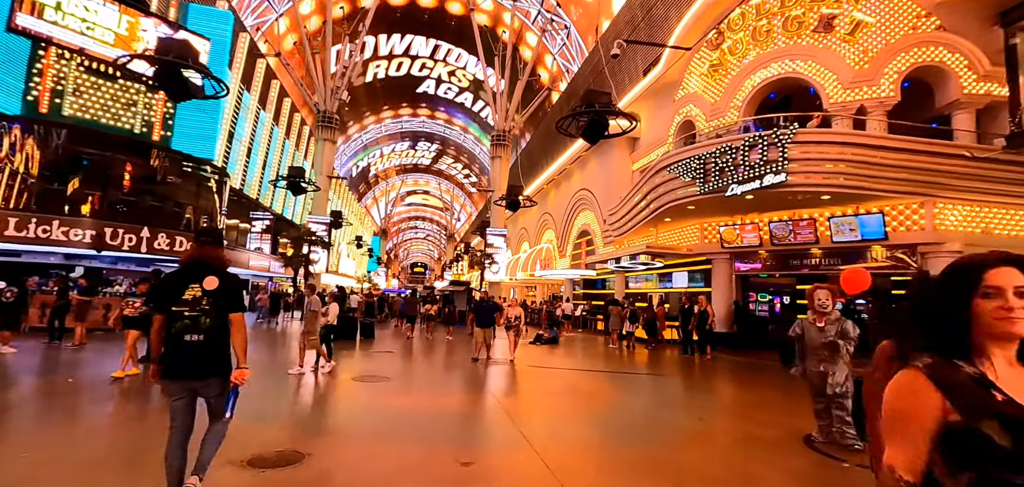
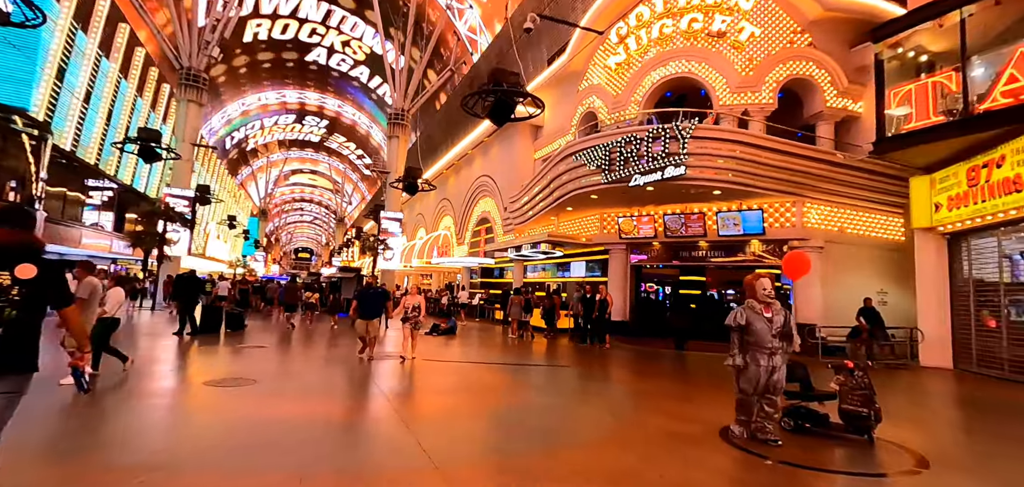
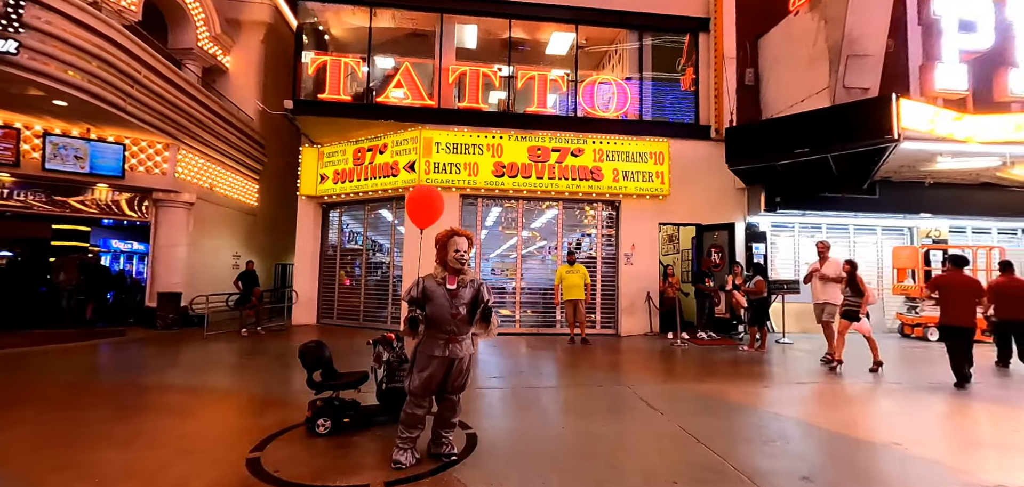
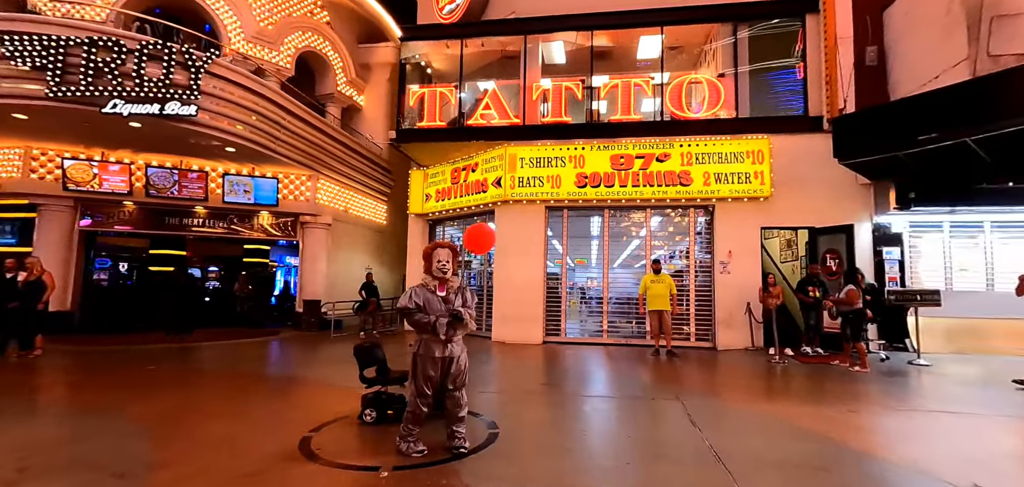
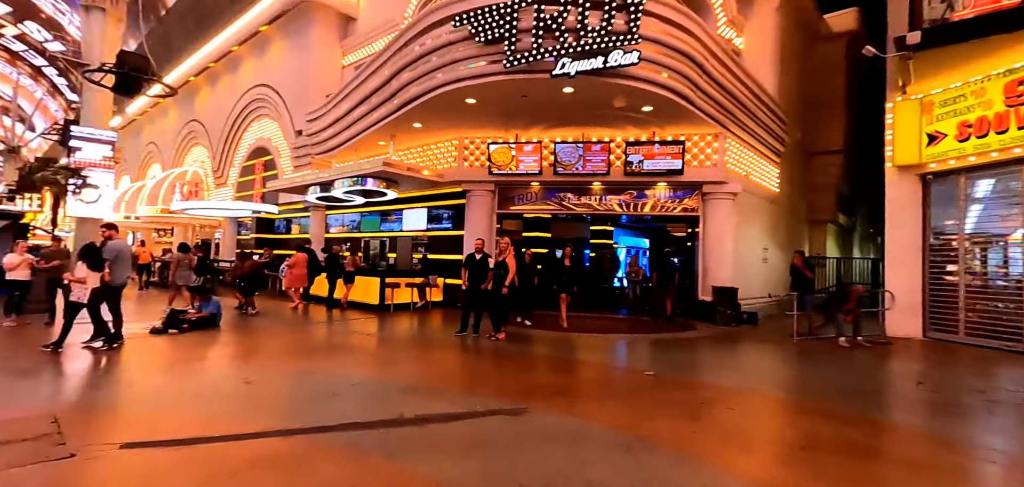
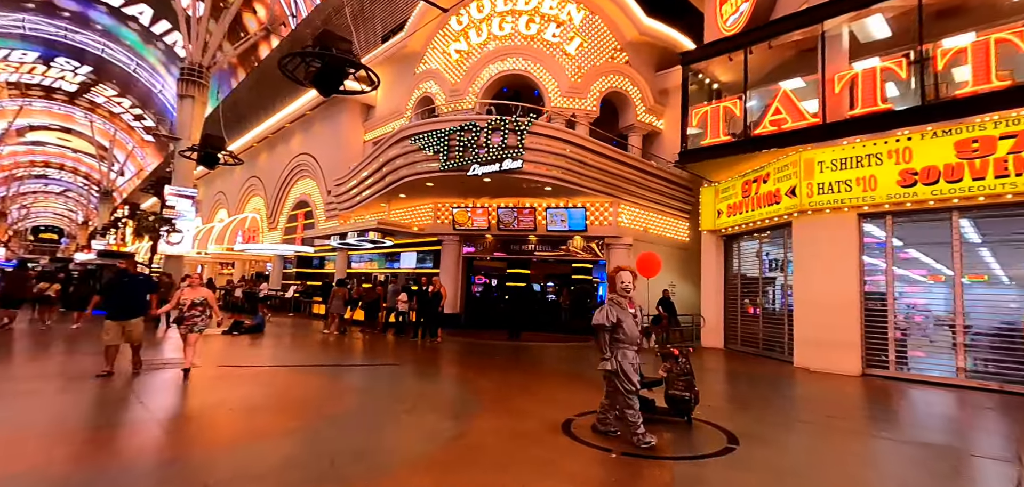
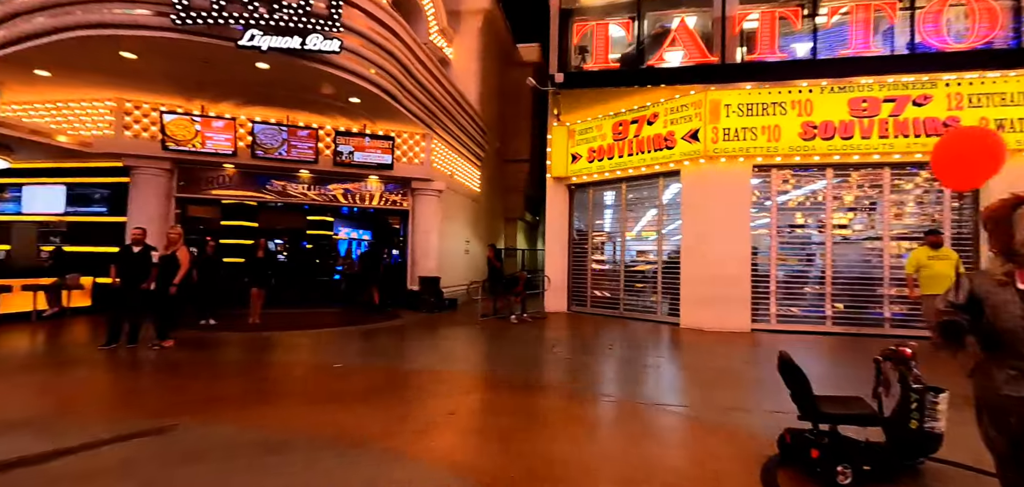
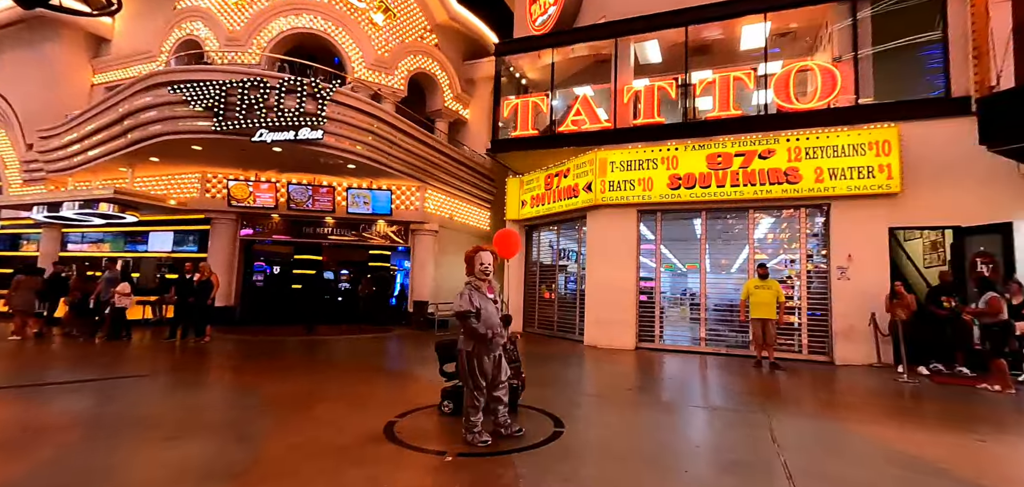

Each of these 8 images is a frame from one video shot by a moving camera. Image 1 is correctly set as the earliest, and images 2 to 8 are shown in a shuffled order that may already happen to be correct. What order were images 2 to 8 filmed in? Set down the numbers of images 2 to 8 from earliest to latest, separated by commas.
2, 6, 8, 4, 3, 7, 5
